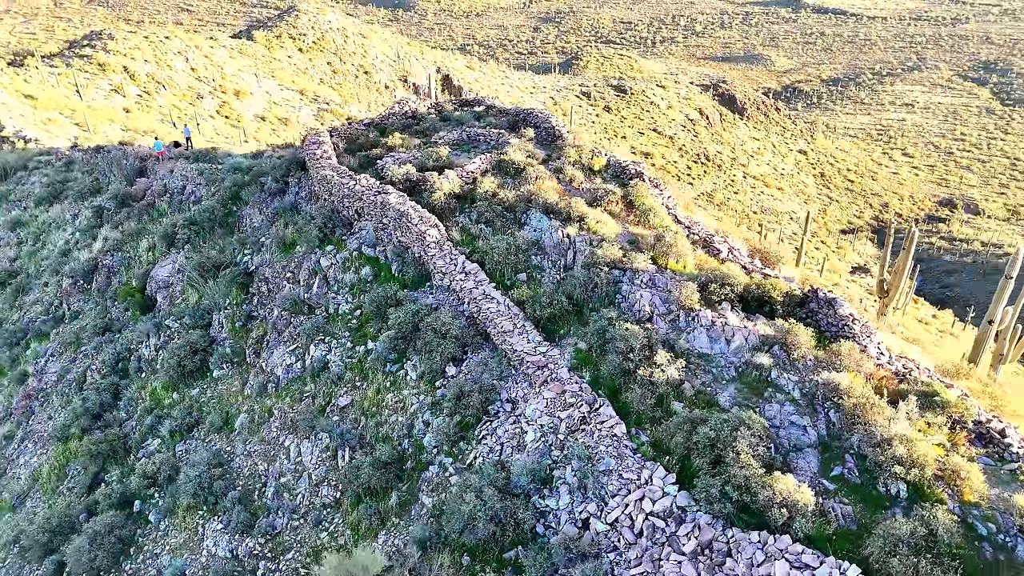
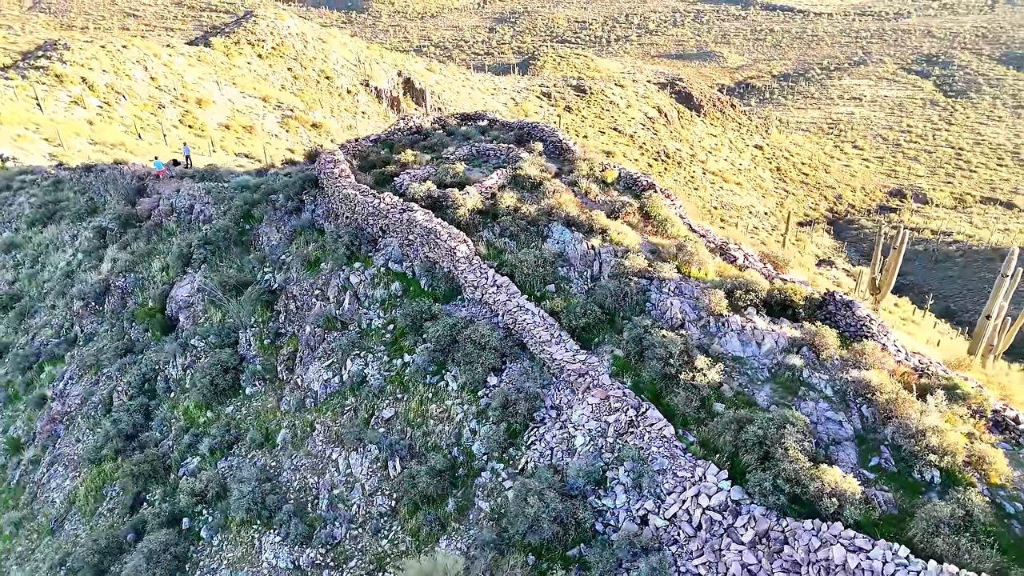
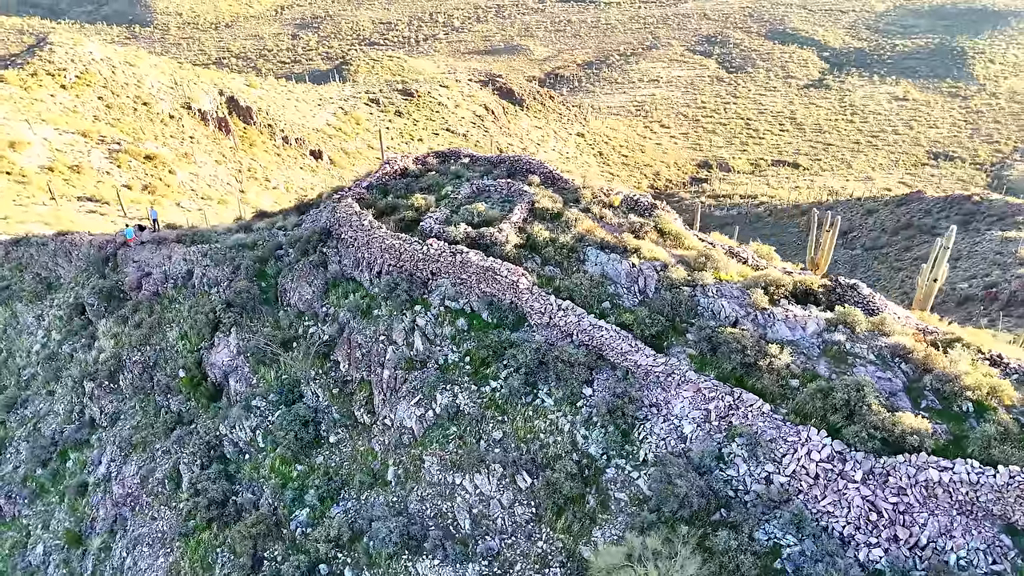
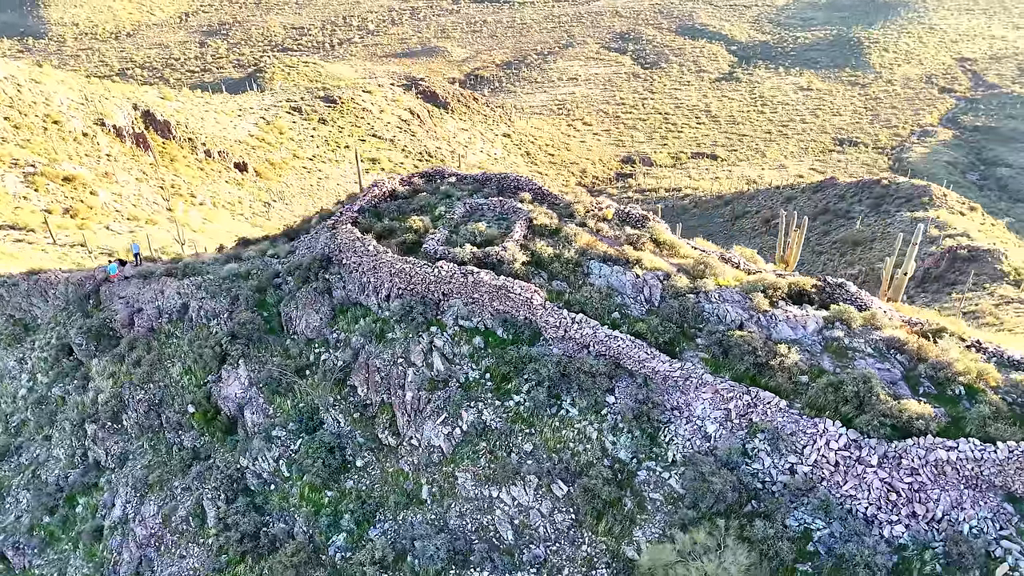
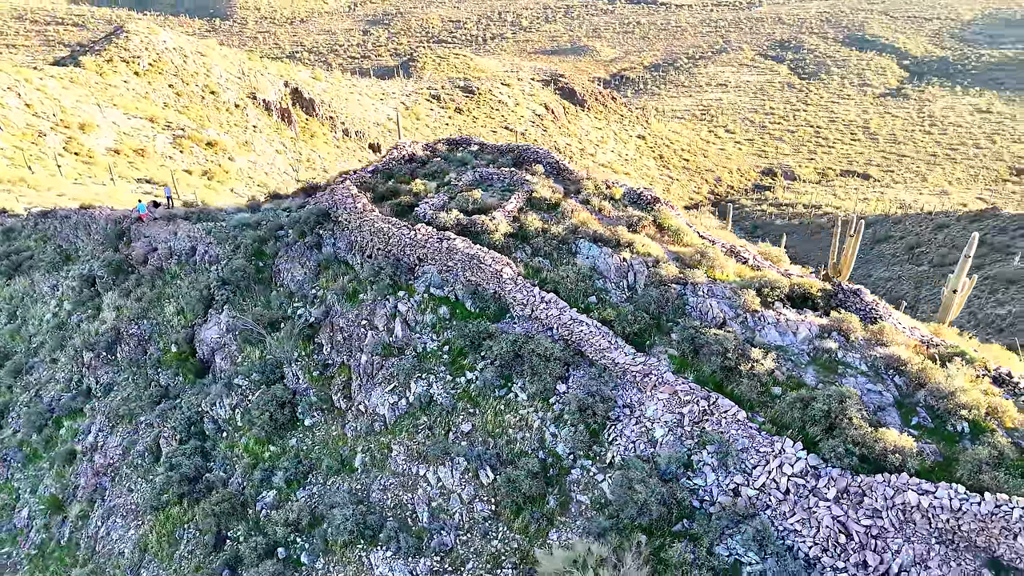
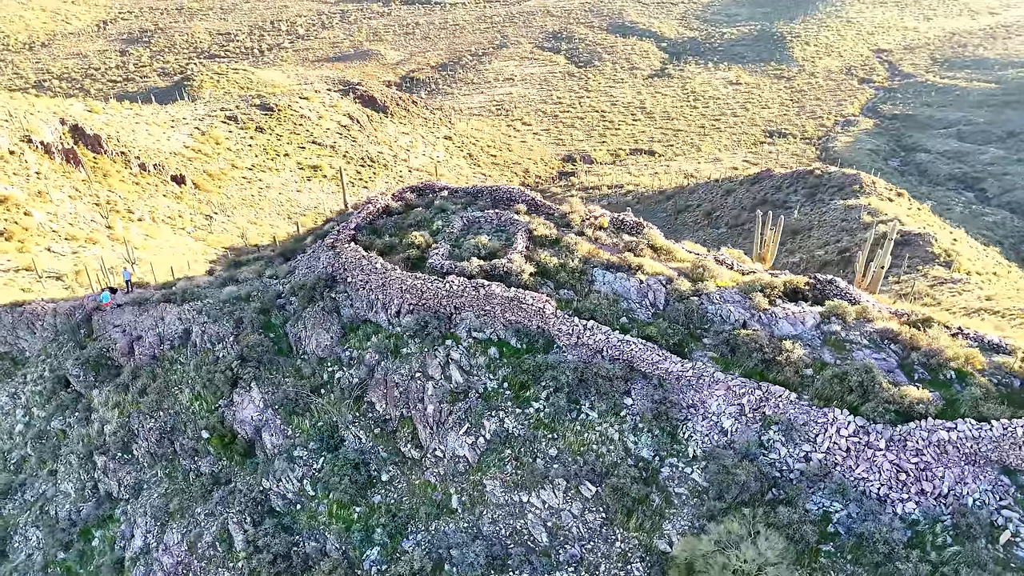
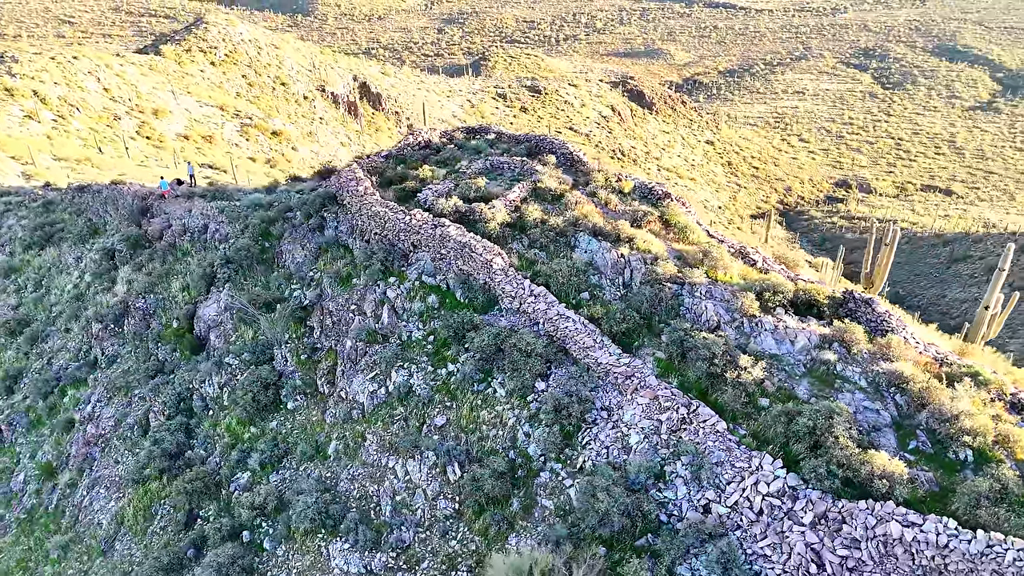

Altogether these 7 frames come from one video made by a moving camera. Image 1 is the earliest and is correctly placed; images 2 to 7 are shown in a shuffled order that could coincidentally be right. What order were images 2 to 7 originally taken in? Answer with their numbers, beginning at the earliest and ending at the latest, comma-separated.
2, 7, 5, 3, 4, 6
